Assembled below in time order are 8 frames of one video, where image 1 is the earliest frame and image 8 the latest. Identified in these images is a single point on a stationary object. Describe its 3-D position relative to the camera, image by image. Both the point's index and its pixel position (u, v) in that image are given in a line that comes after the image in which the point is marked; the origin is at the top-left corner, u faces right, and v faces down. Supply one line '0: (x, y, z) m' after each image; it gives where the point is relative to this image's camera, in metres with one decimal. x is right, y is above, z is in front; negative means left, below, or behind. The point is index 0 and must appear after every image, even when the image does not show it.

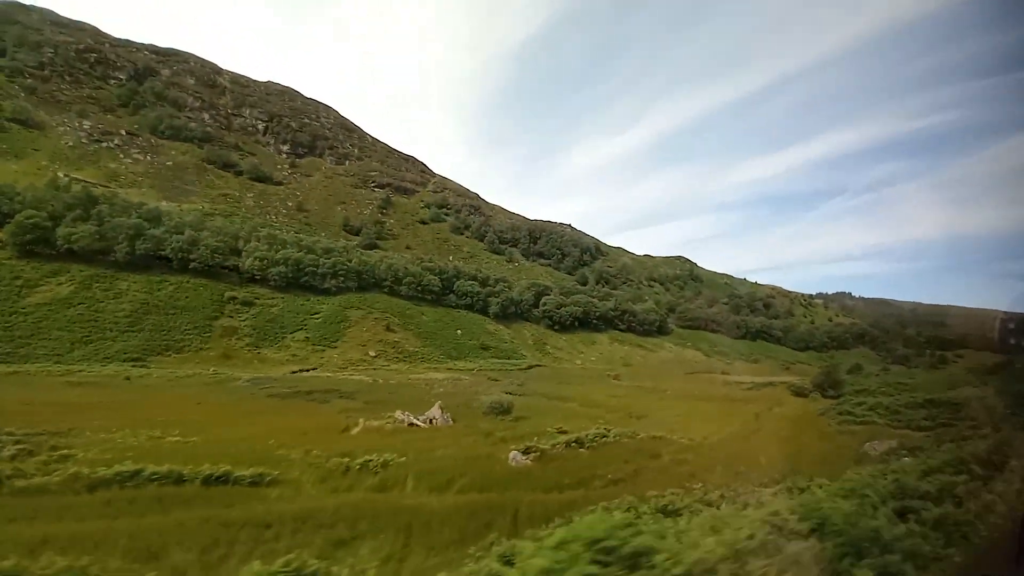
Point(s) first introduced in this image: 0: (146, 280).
0: (-12.6, +0.2, +14.8) m
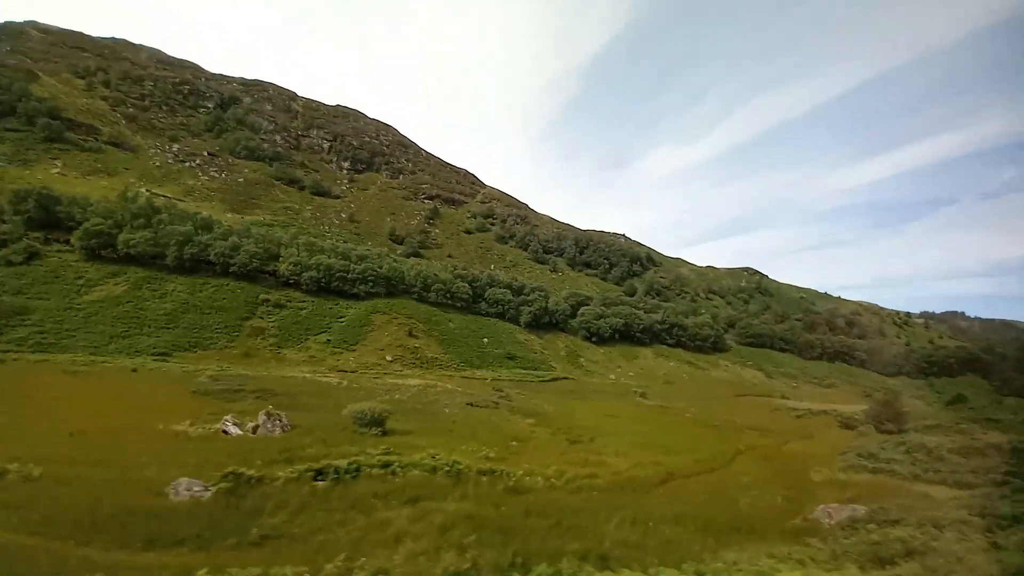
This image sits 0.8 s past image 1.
0: (-11.9, +0.2, +15.9) m
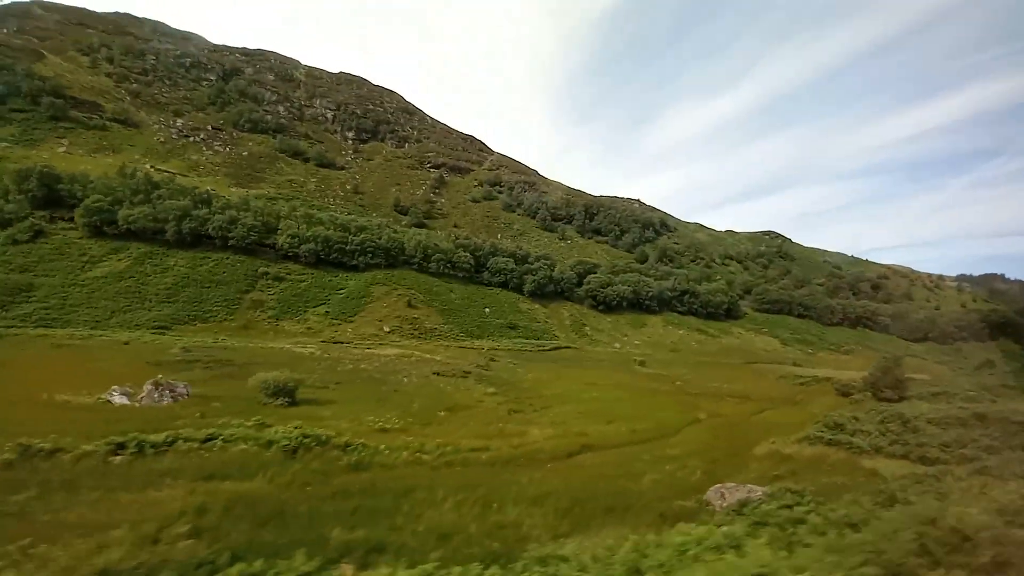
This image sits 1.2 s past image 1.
0: (-12.0, +1.1, +16.1) m
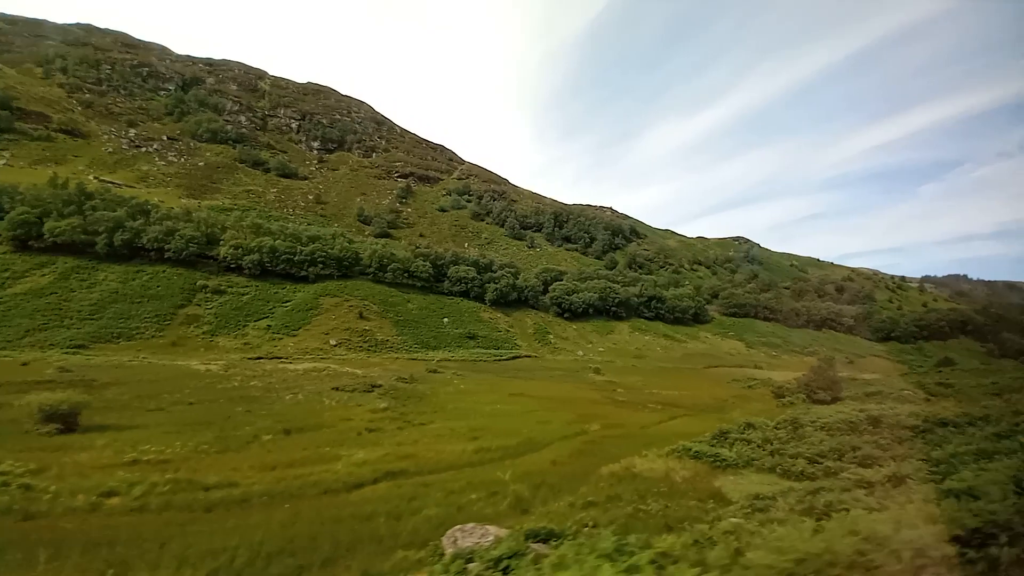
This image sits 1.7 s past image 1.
0: (-13.8, +0.6, +15.2) m
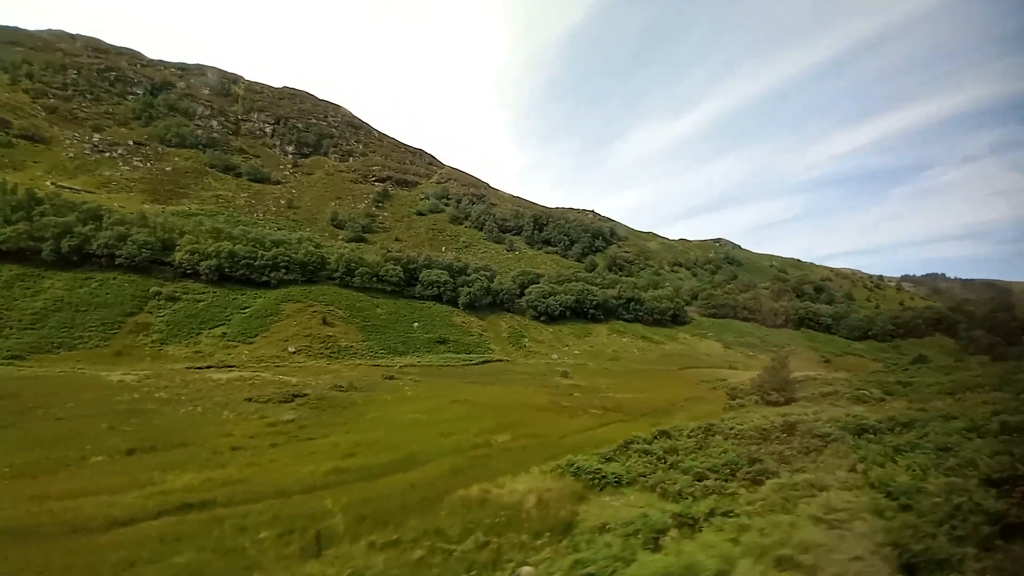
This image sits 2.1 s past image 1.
0: (-15.0, +0.3, +14.5) m
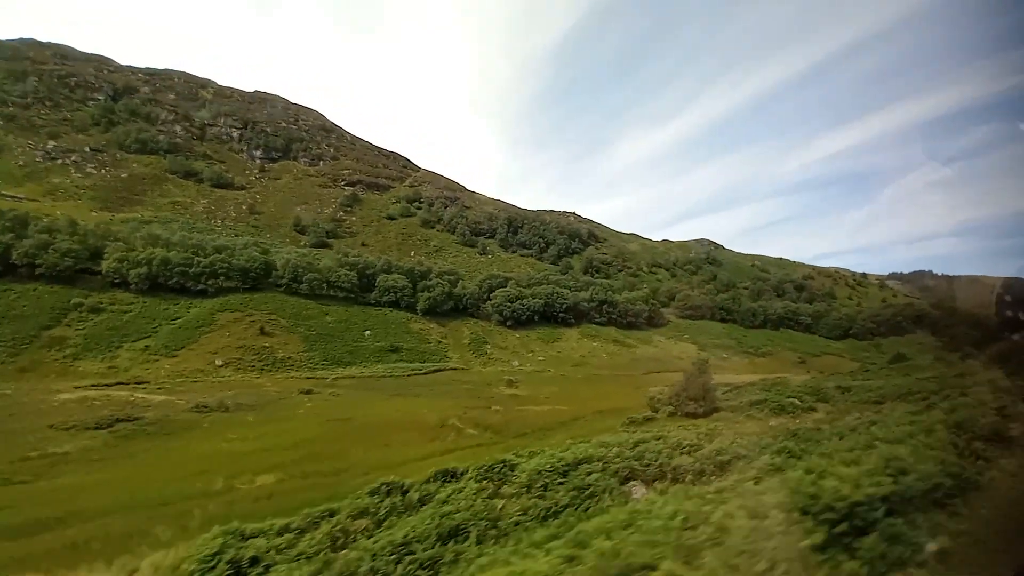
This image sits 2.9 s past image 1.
0: (-16.8, -0.1, +13.5) m
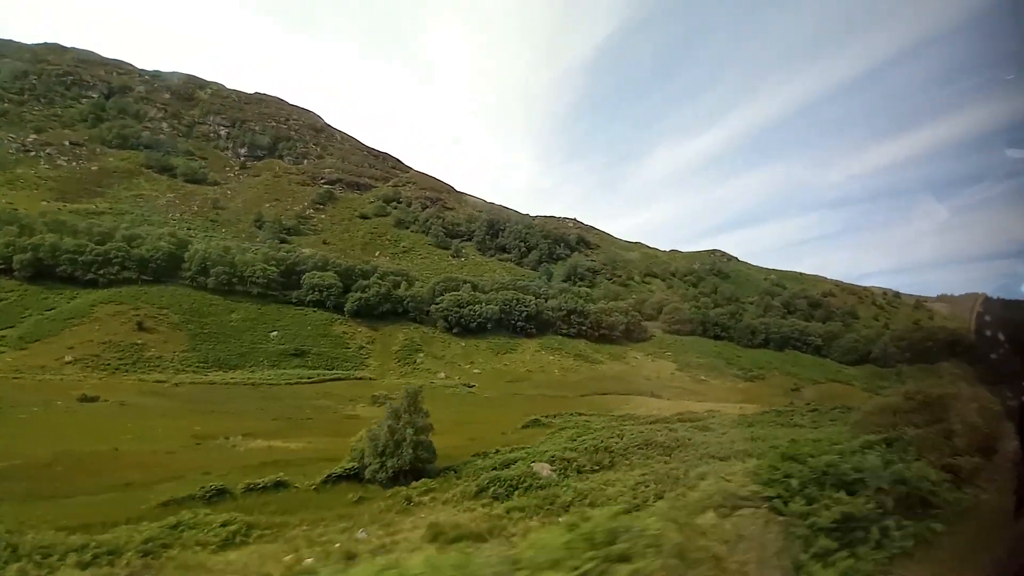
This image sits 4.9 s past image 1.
0: (-19.8, +0.5, +12.7) m
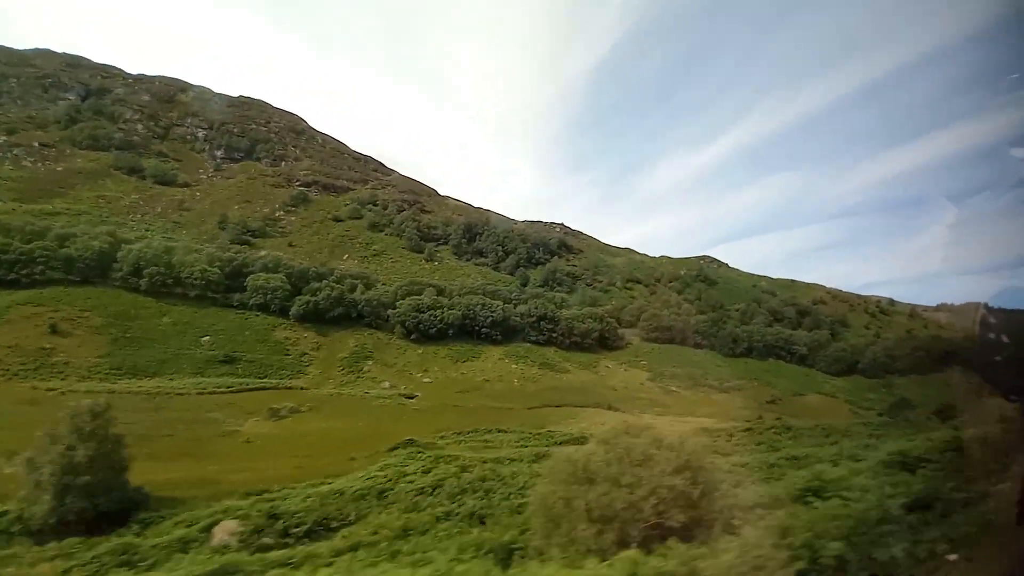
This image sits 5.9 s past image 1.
0: (-21.7, +0.5, +11.9) m
